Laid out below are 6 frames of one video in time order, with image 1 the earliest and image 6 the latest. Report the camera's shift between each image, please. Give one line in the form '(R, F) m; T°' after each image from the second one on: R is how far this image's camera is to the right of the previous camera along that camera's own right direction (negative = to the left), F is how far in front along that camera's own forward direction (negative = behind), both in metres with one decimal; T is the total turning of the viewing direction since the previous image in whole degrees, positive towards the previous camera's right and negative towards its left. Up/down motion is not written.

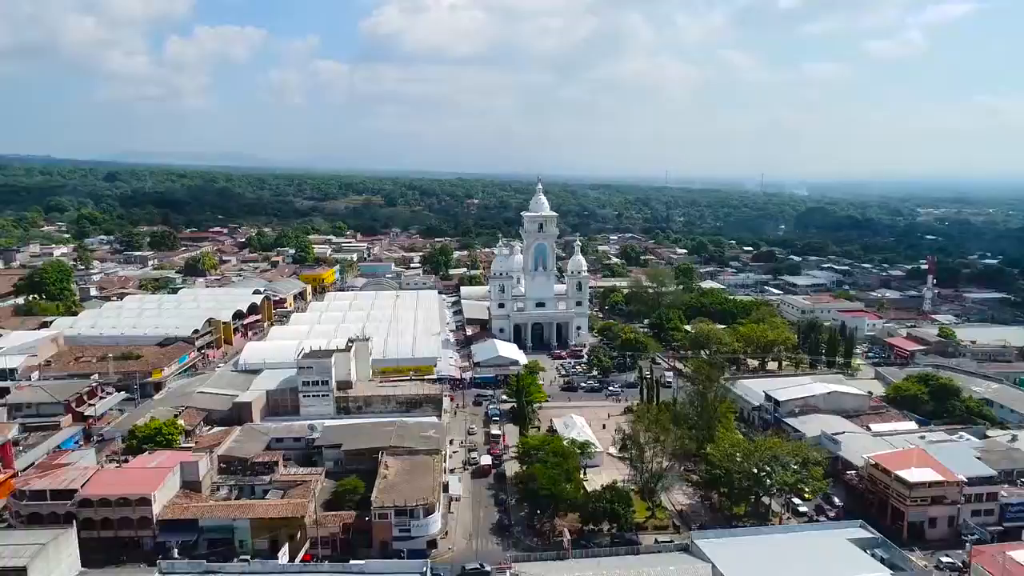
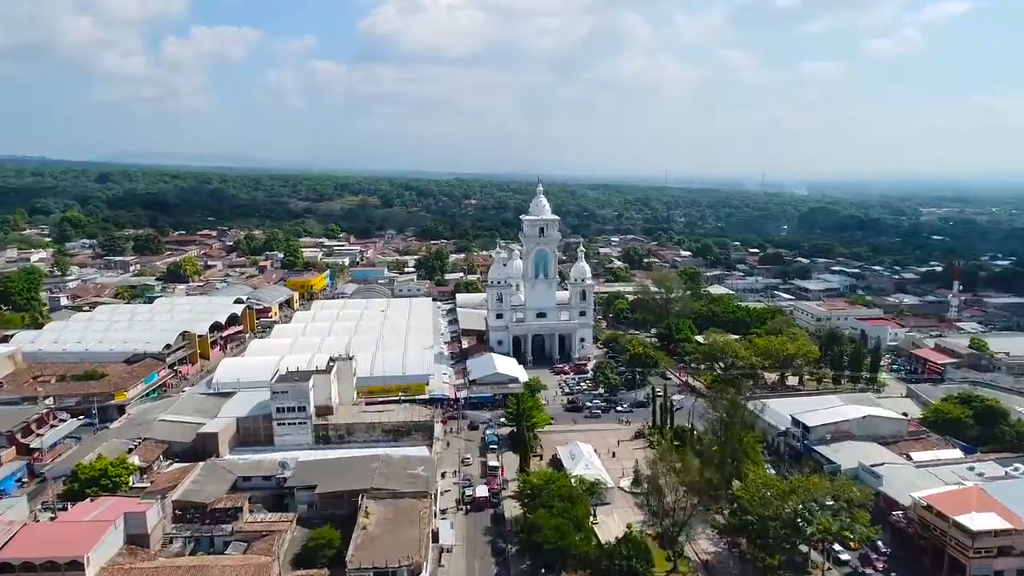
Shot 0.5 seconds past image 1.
(0.0, +3.2) m; 0°
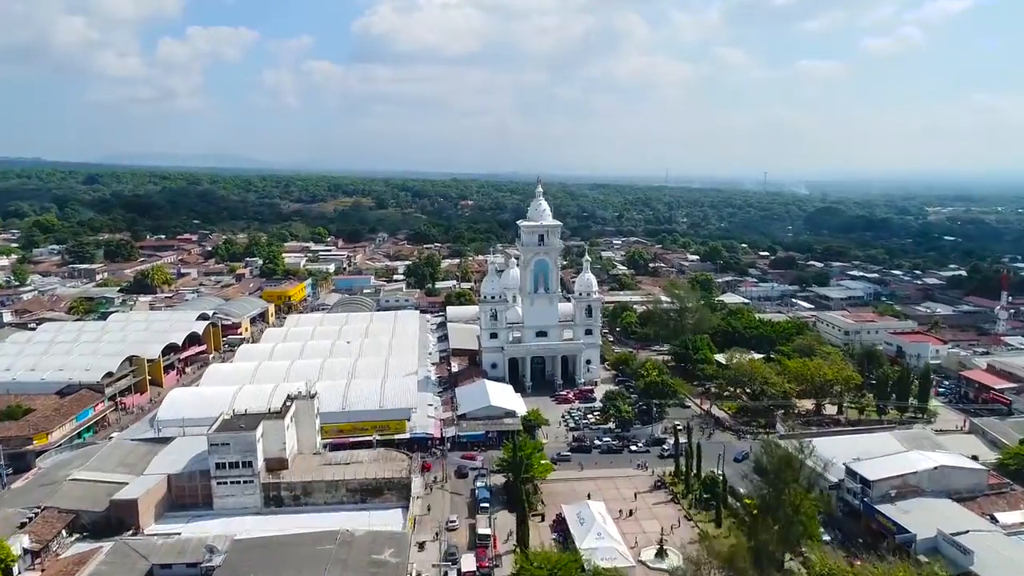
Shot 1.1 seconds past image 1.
(+0.1, +5.1) m; 0°
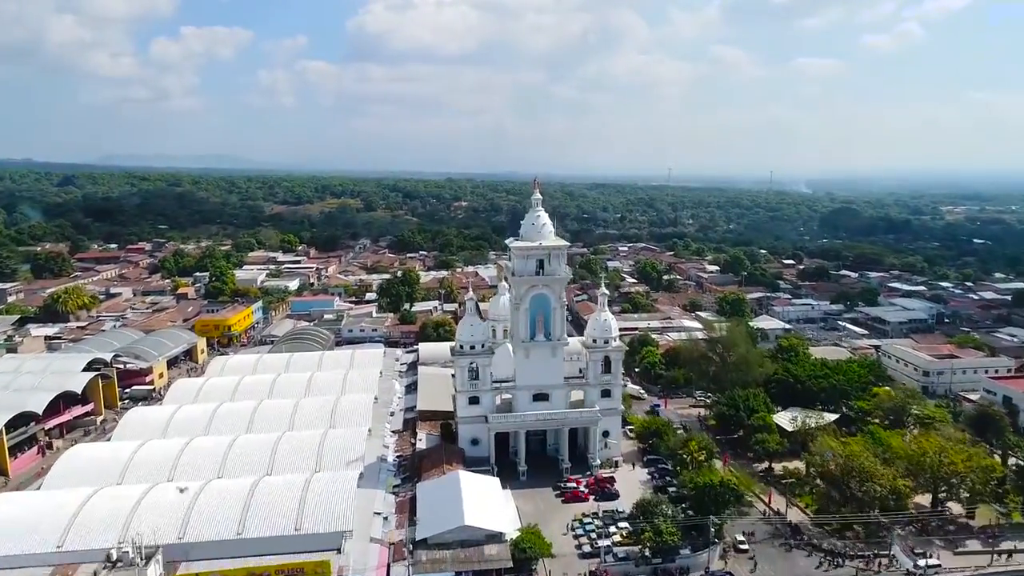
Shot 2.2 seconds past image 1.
(+0.2, +10.5) m; 0°
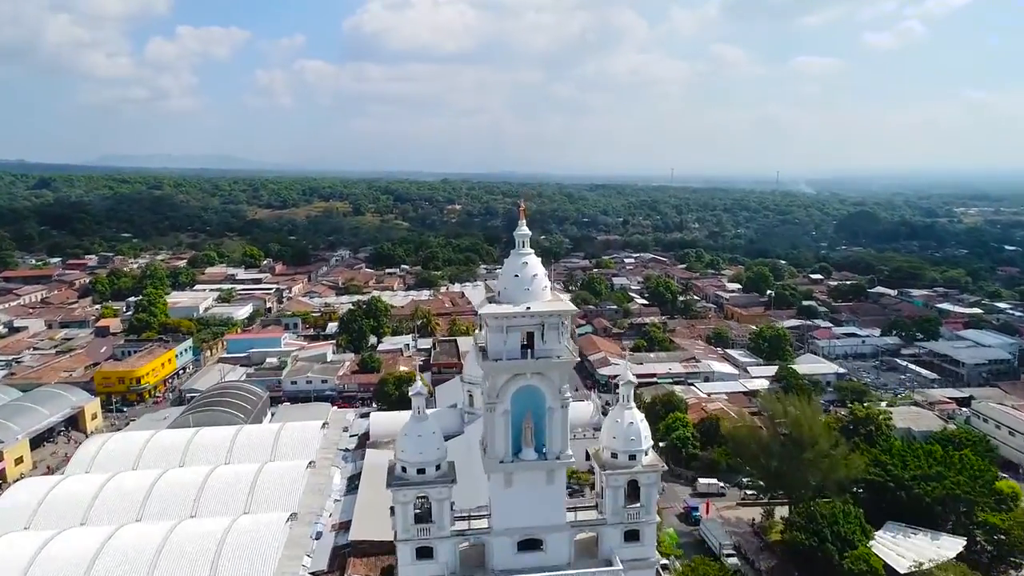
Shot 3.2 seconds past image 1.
(+0.4, +9.7) m; 0°
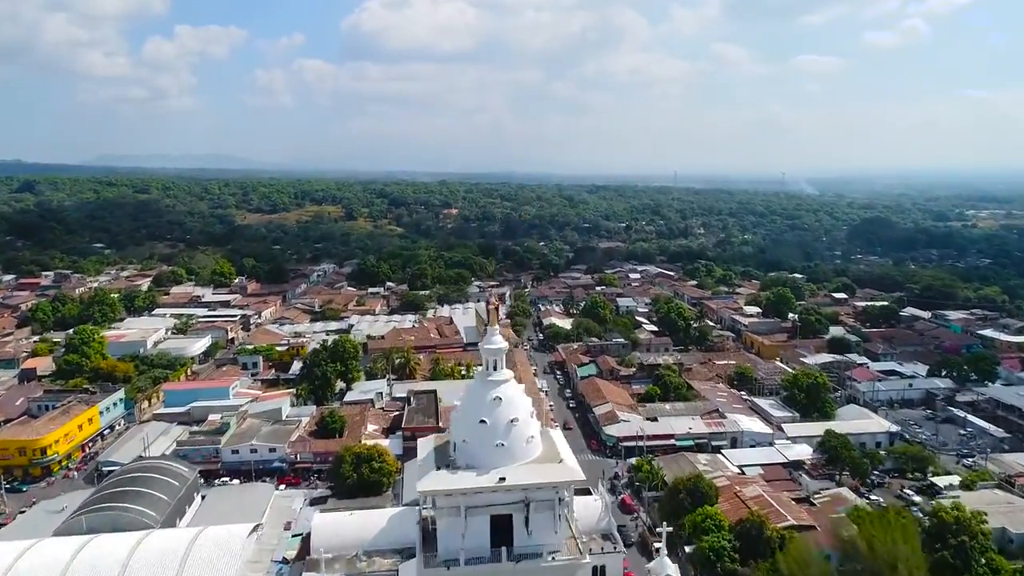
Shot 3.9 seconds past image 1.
(+0.3, +6.4) m; 0°
